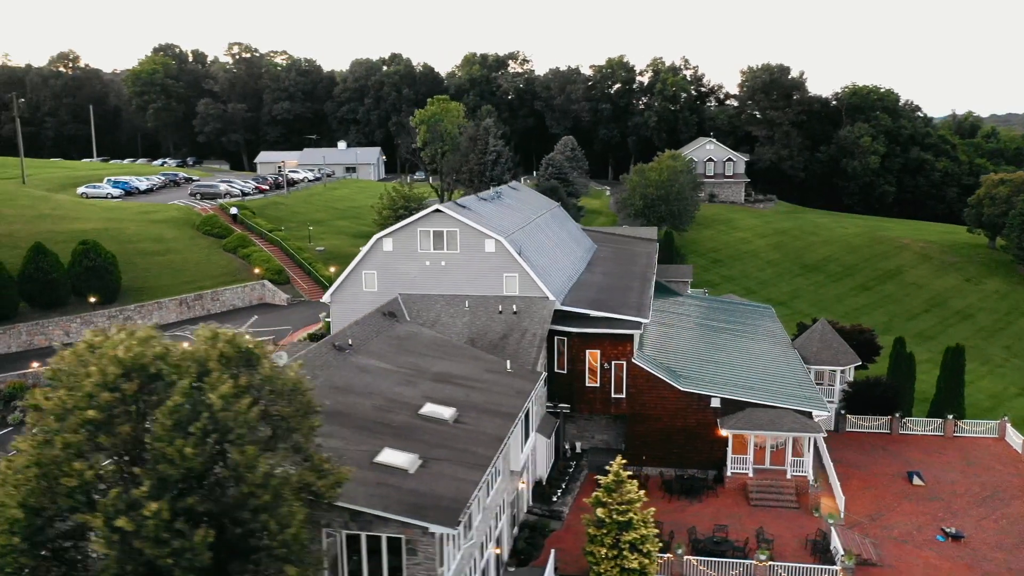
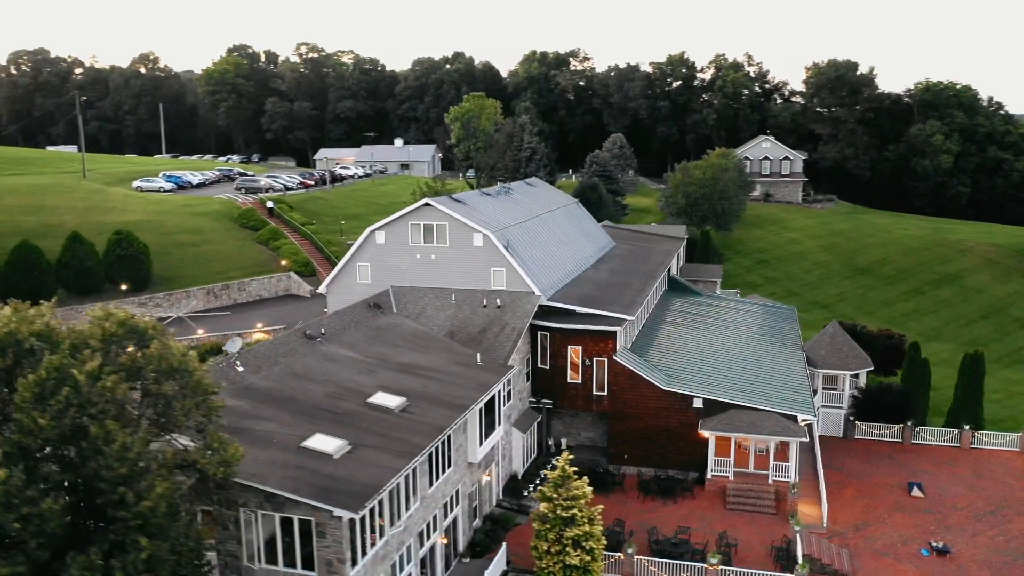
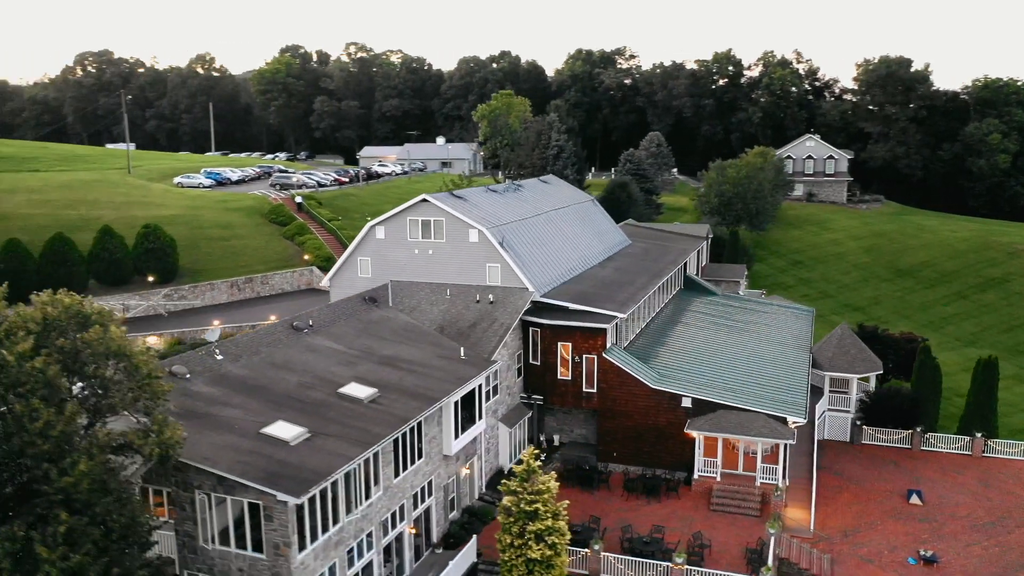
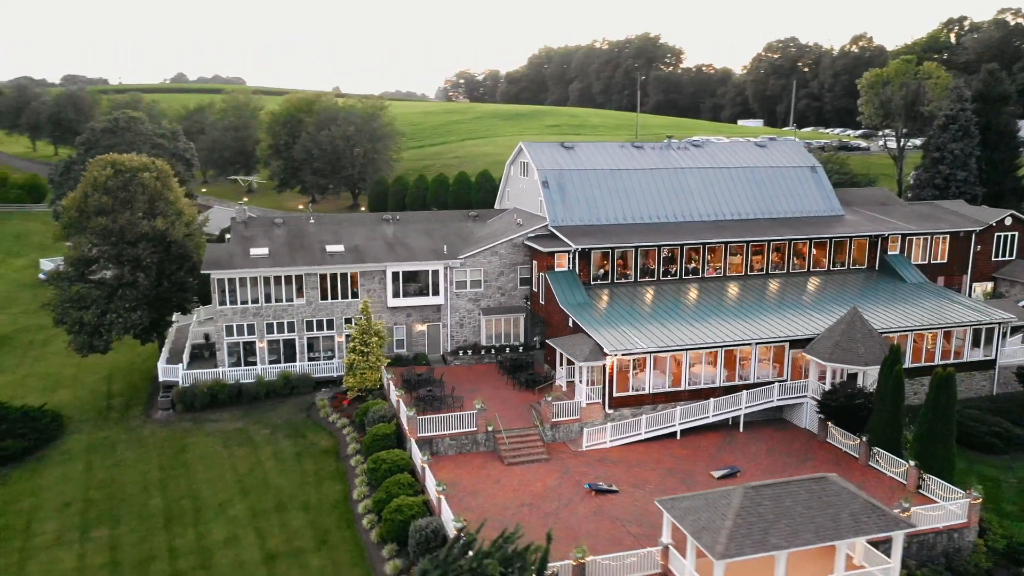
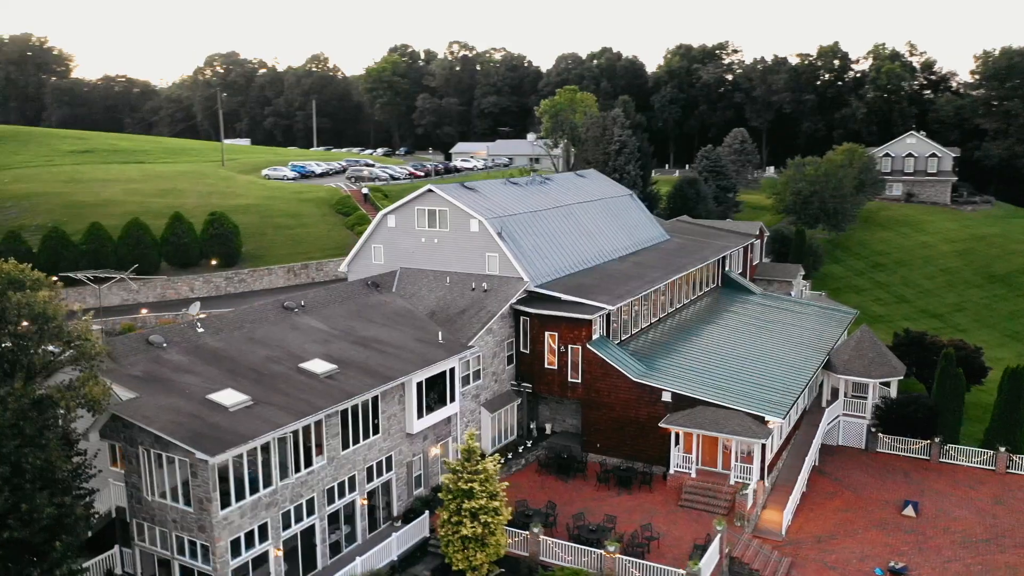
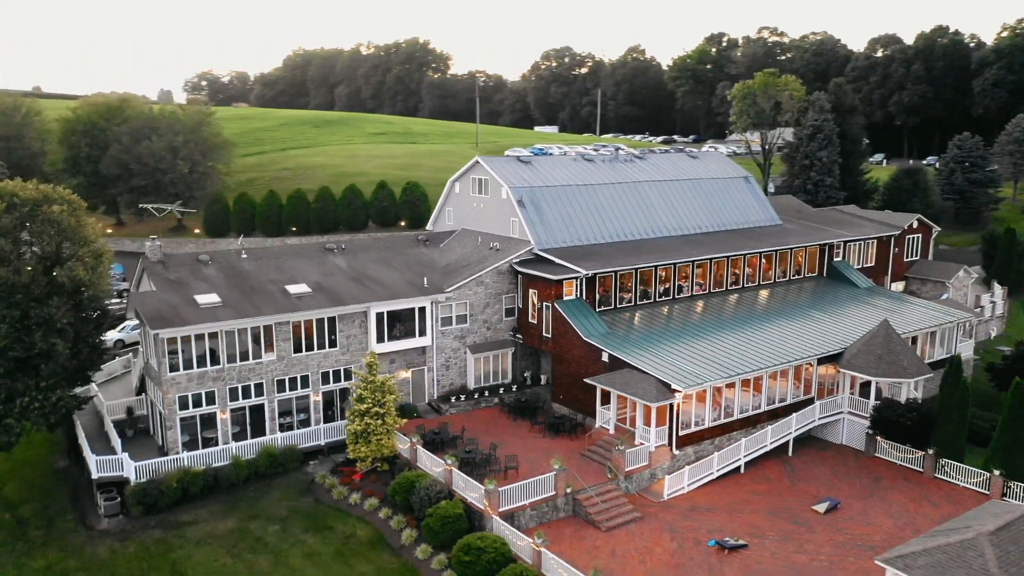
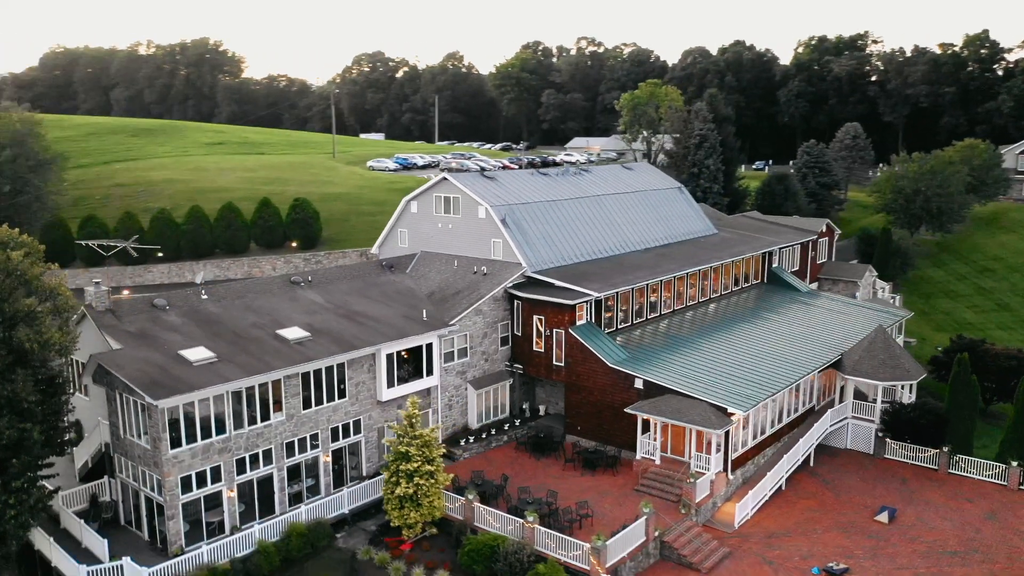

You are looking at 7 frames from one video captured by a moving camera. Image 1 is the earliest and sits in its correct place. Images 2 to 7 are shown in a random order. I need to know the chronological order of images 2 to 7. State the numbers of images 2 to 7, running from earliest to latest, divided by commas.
2, 3, 5, 7, 6, 4
